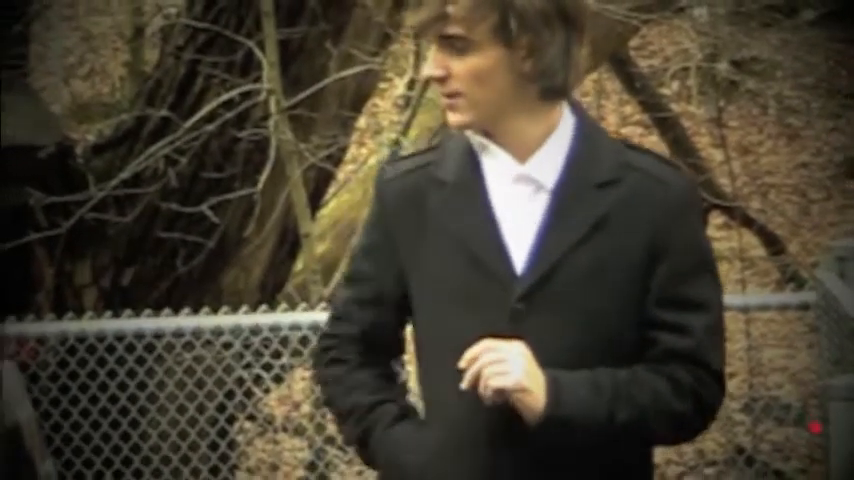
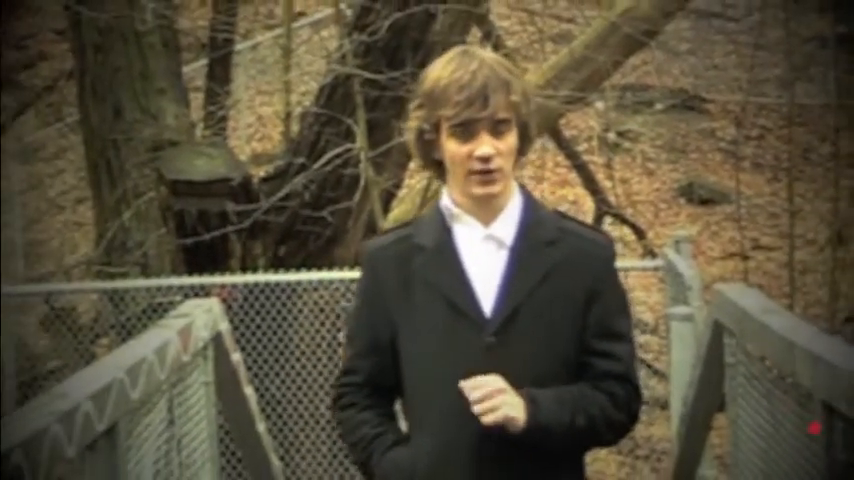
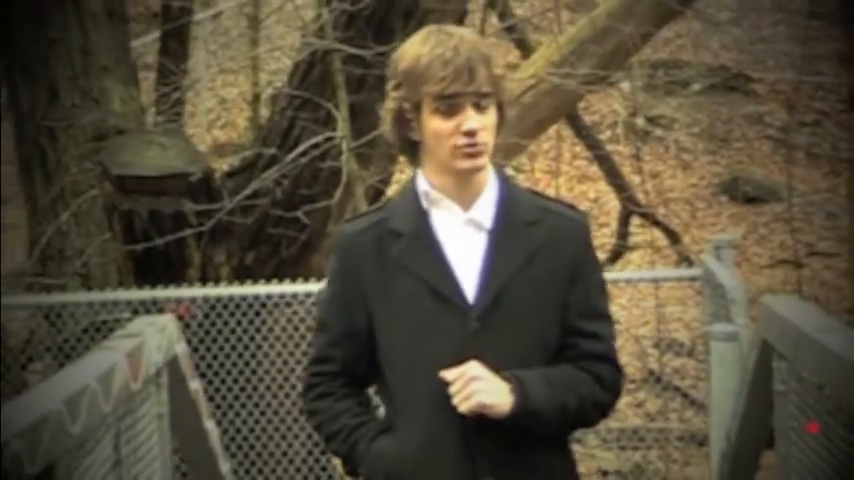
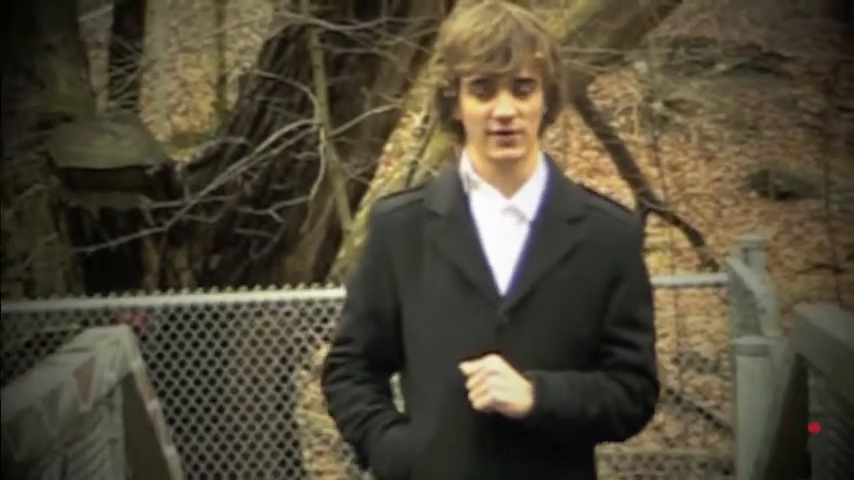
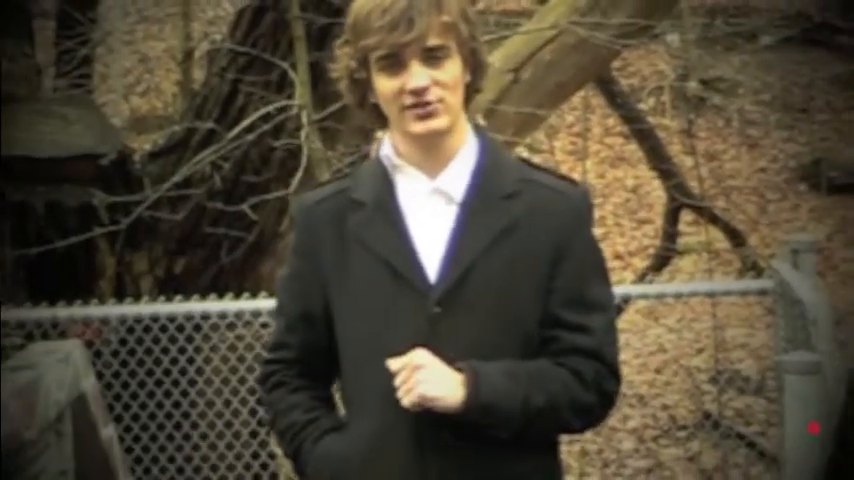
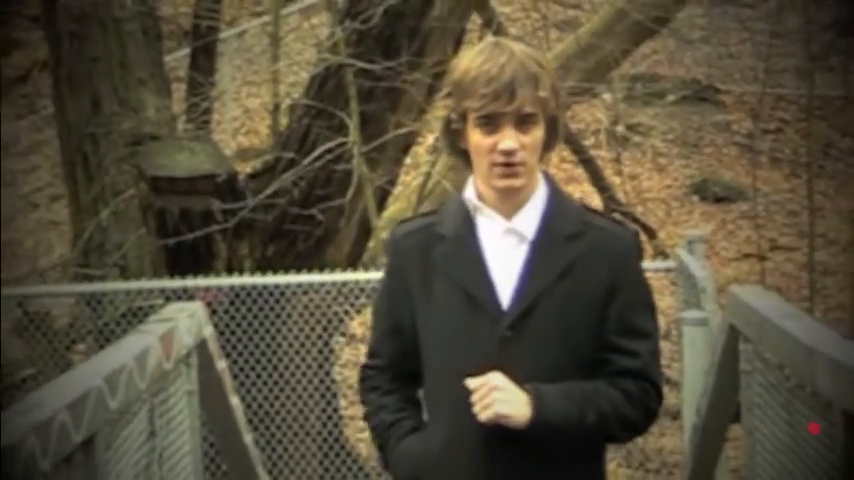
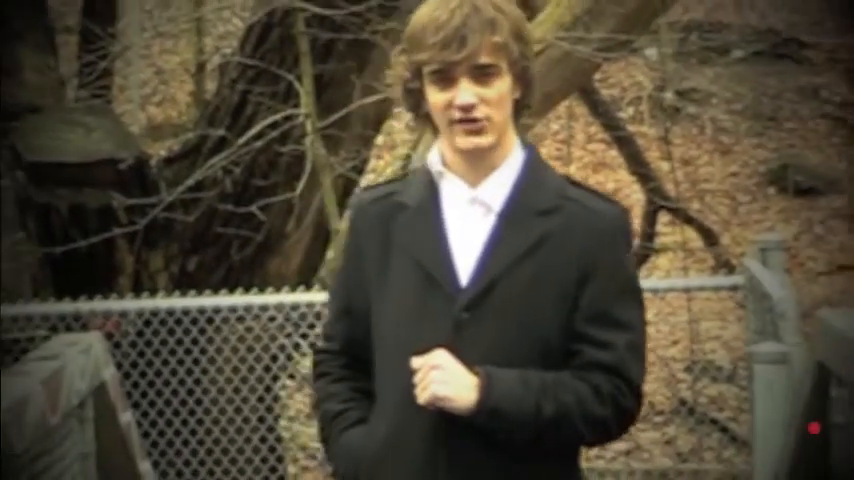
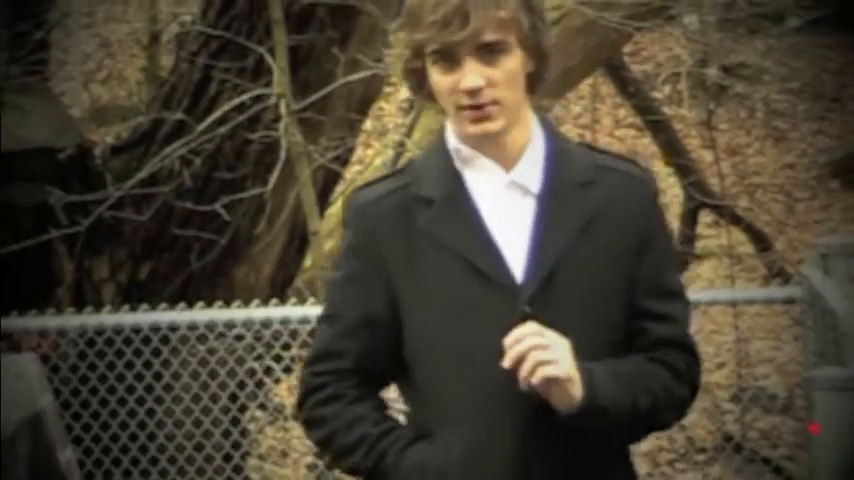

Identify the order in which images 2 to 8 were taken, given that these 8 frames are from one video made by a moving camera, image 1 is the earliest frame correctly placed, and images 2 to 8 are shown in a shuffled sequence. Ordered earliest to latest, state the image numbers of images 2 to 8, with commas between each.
8, 5, 7, 4, 3, 6, 2
